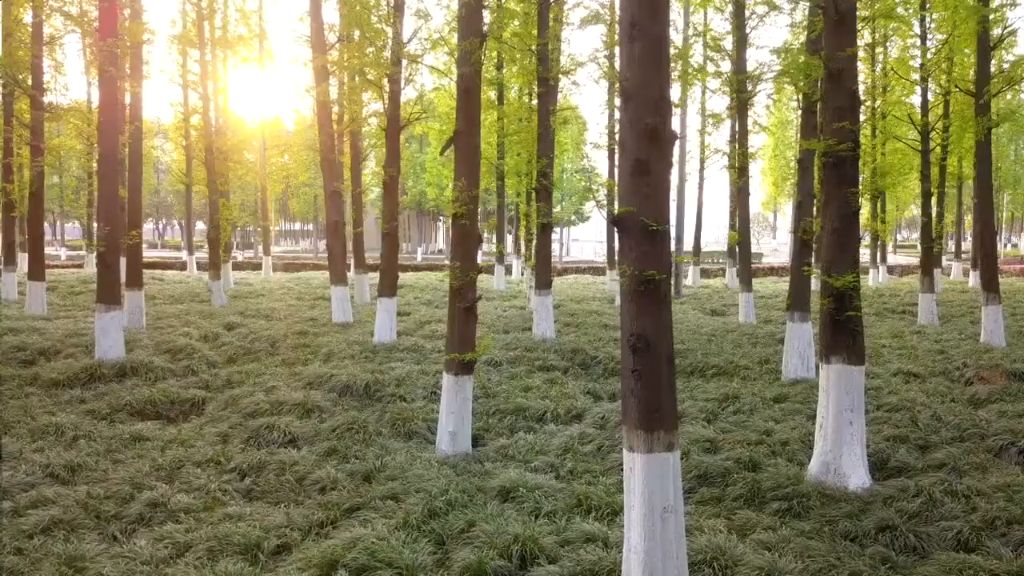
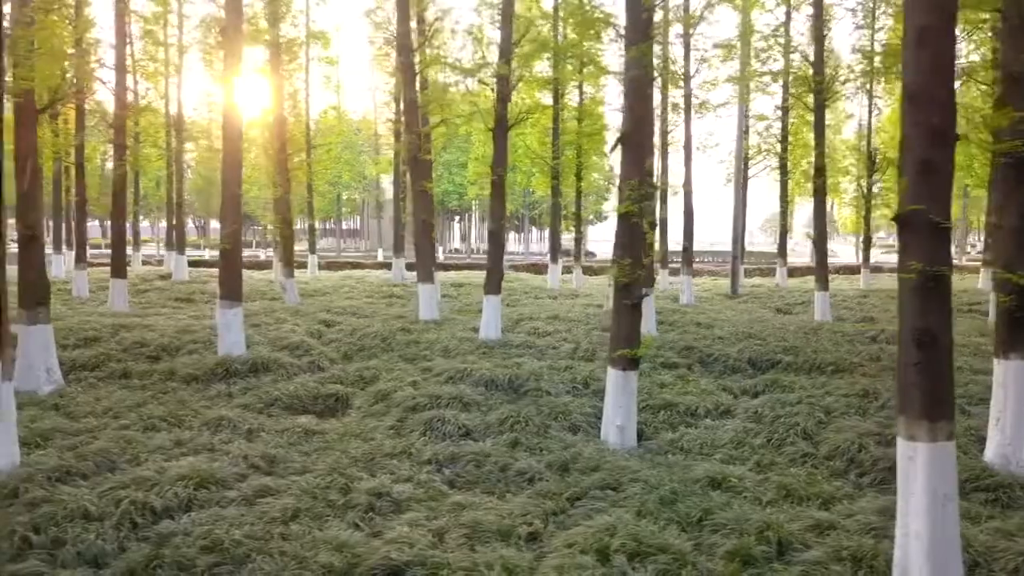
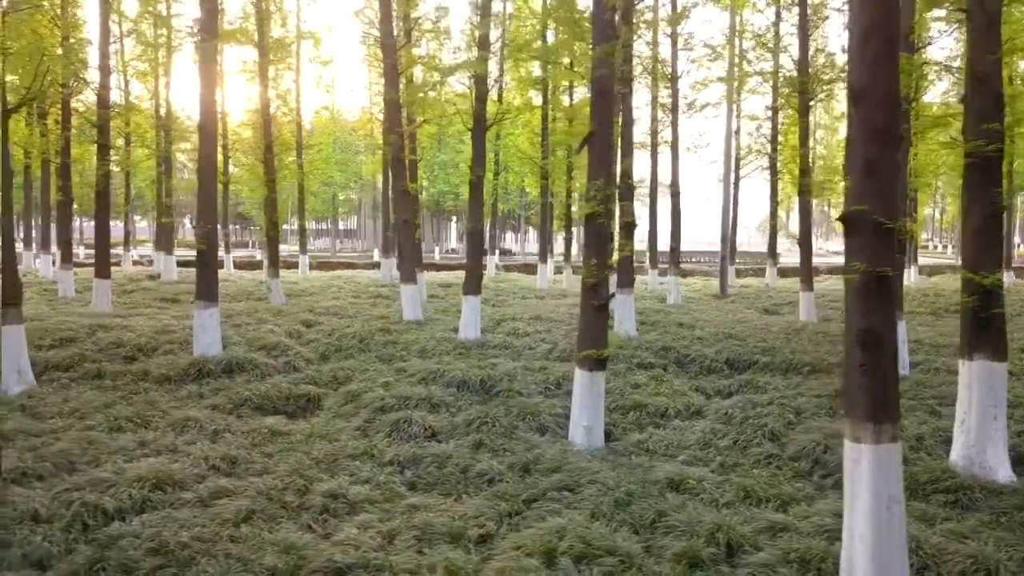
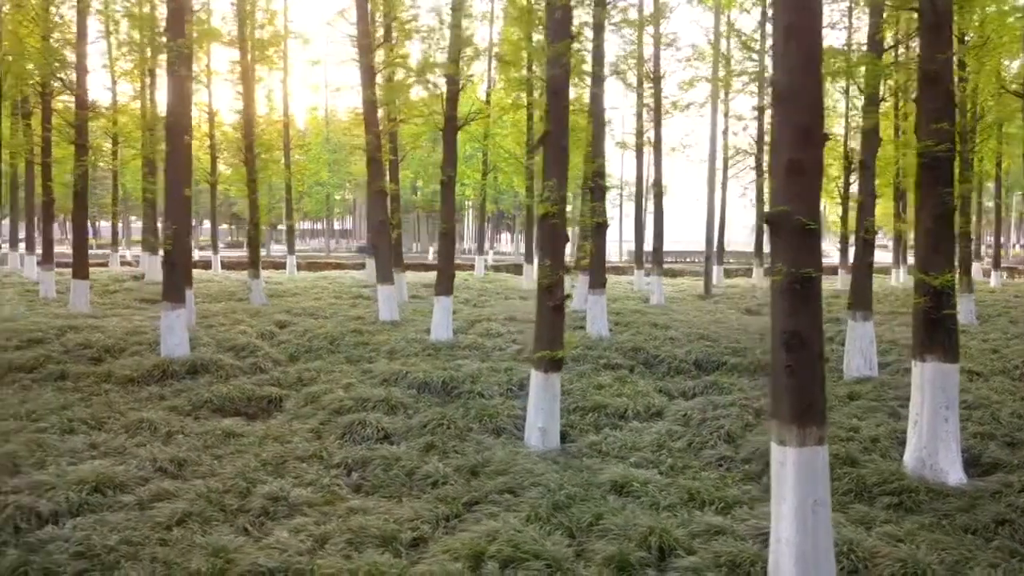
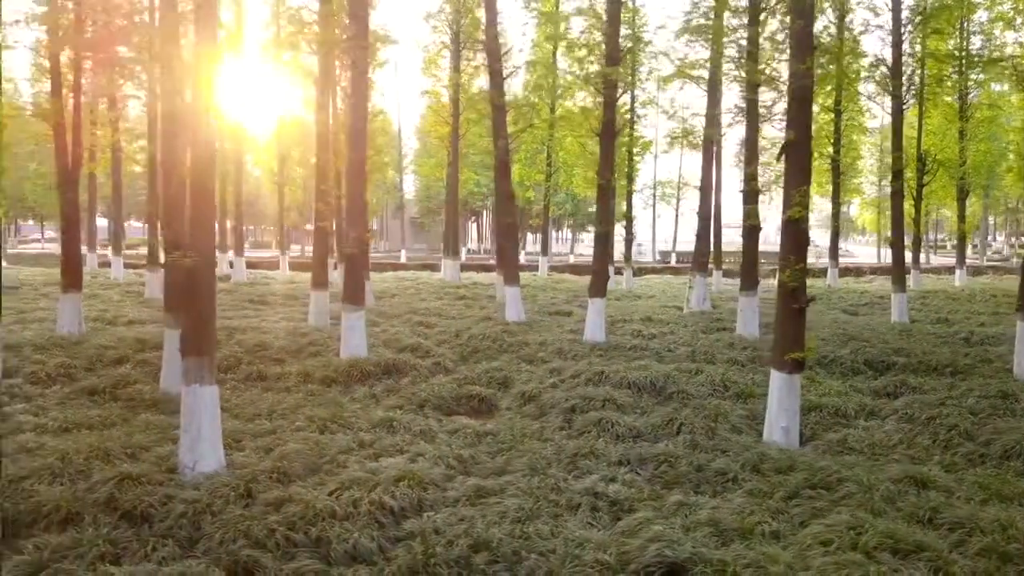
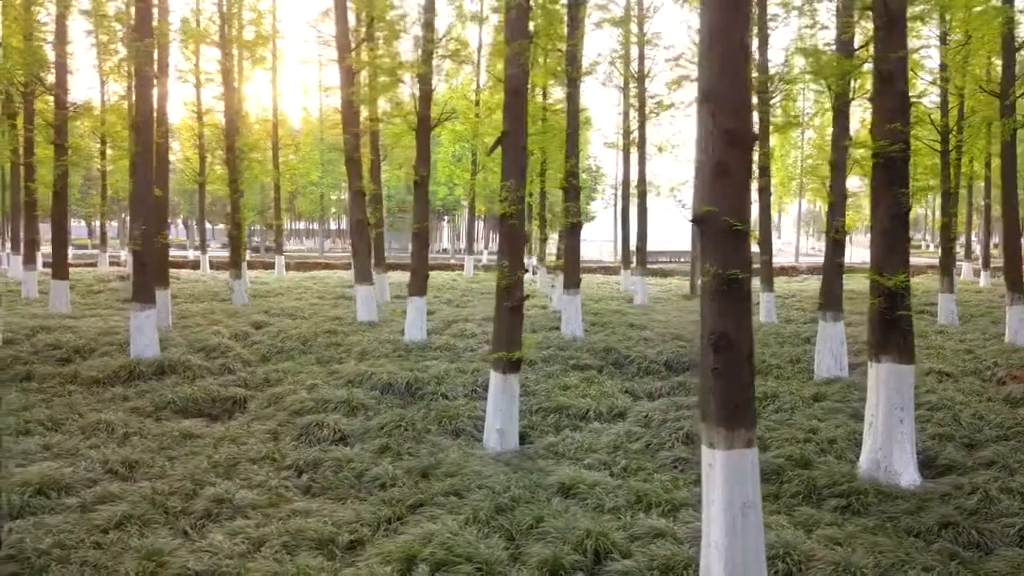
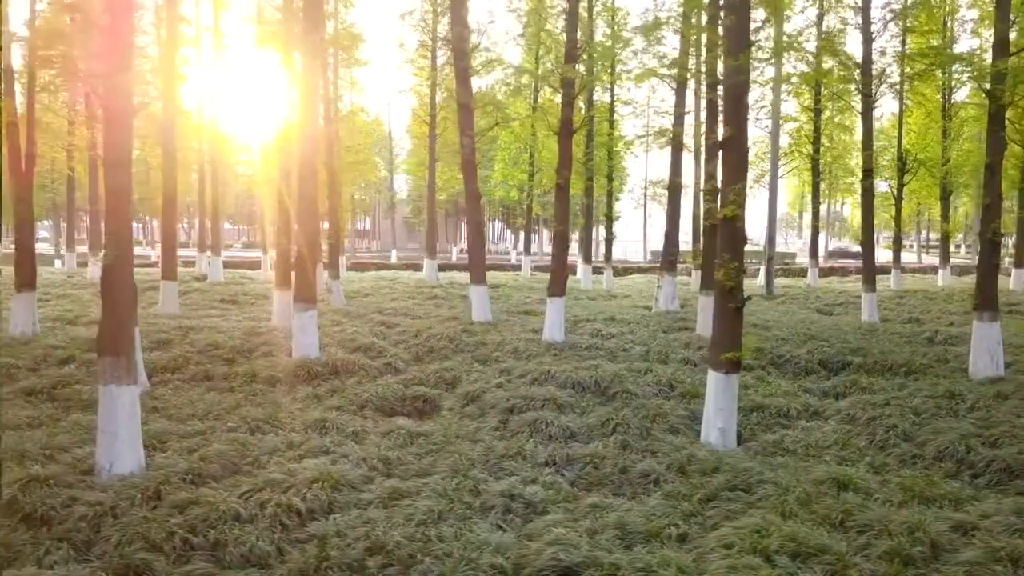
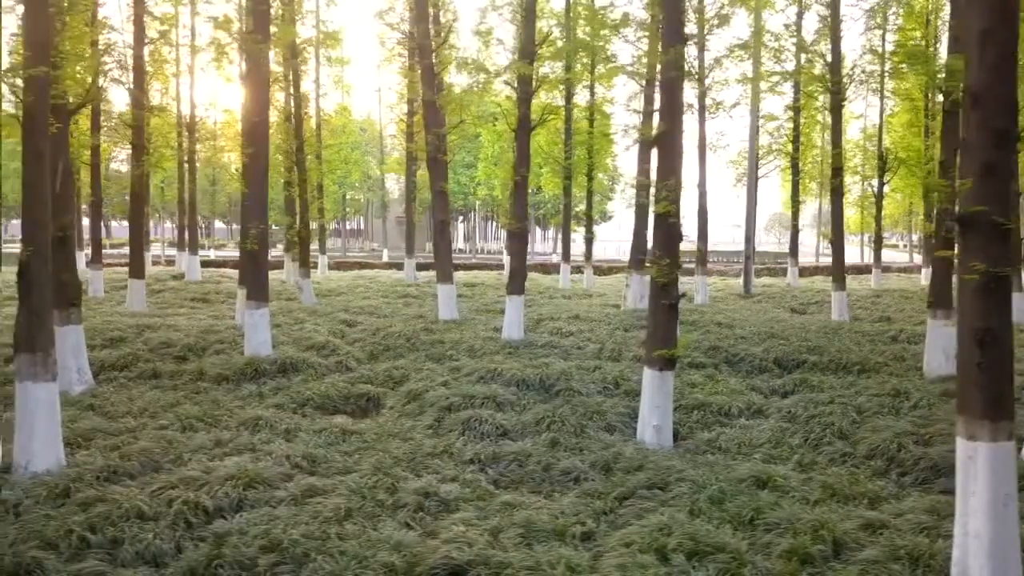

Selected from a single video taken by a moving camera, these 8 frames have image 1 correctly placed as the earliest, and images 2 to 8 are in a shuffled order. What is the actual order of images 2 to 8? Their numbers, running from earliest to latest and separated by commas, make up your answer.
6, 4, 3, 2, 8, 7, 5
